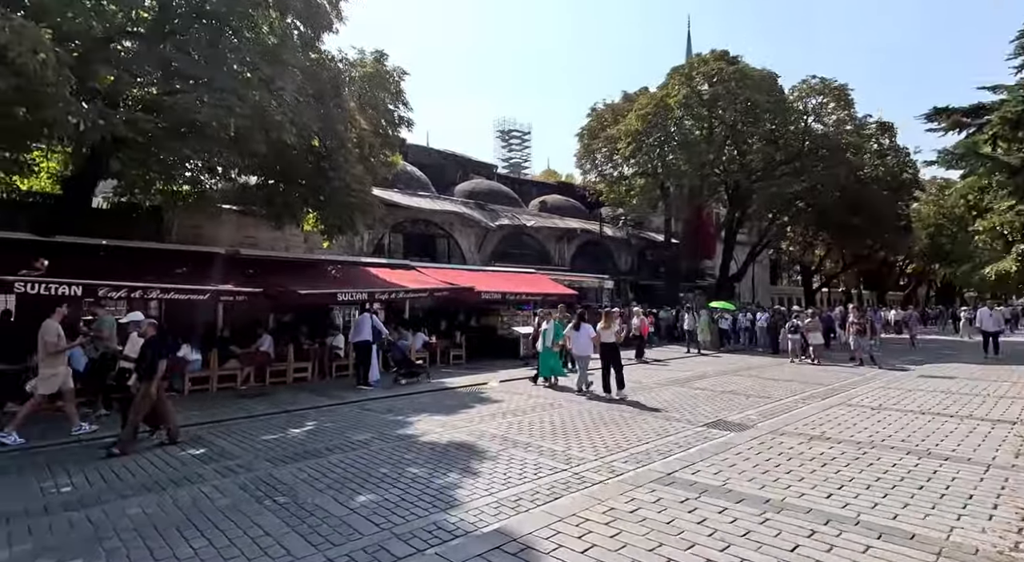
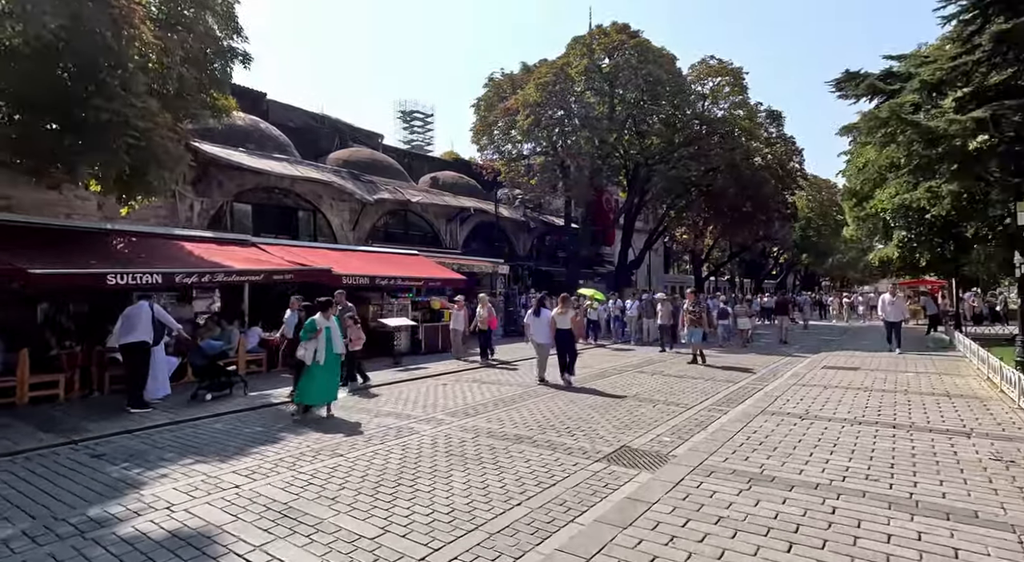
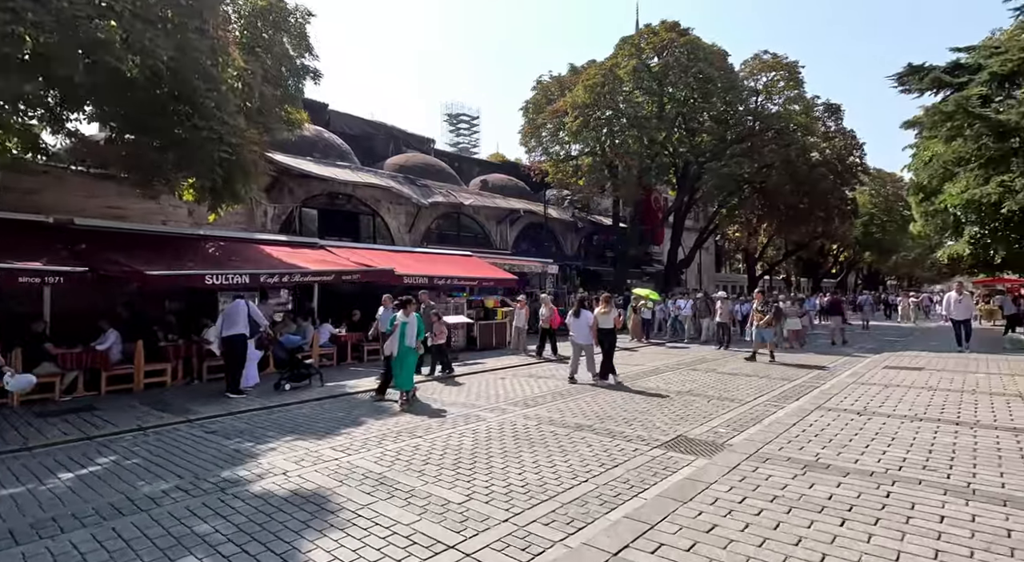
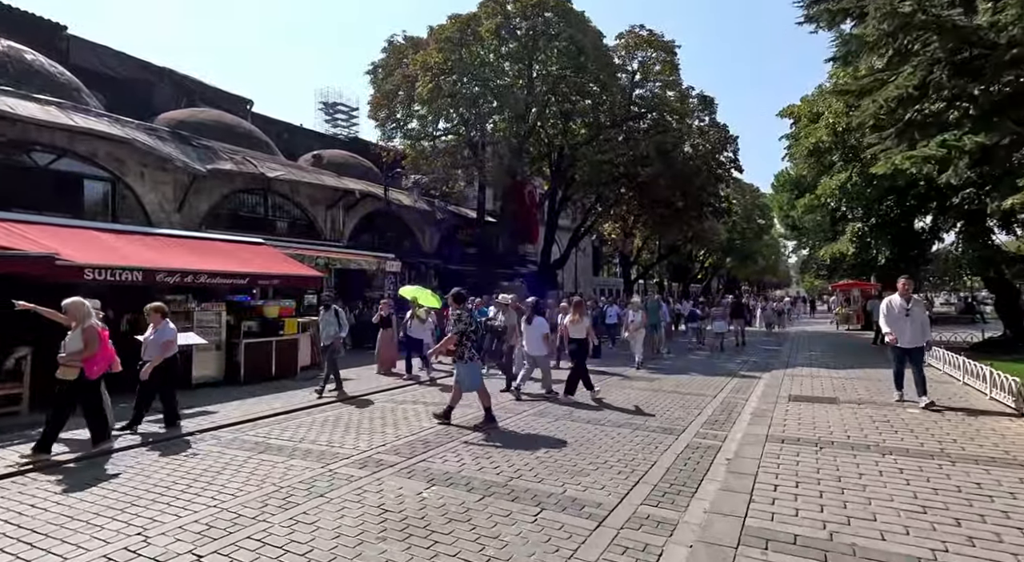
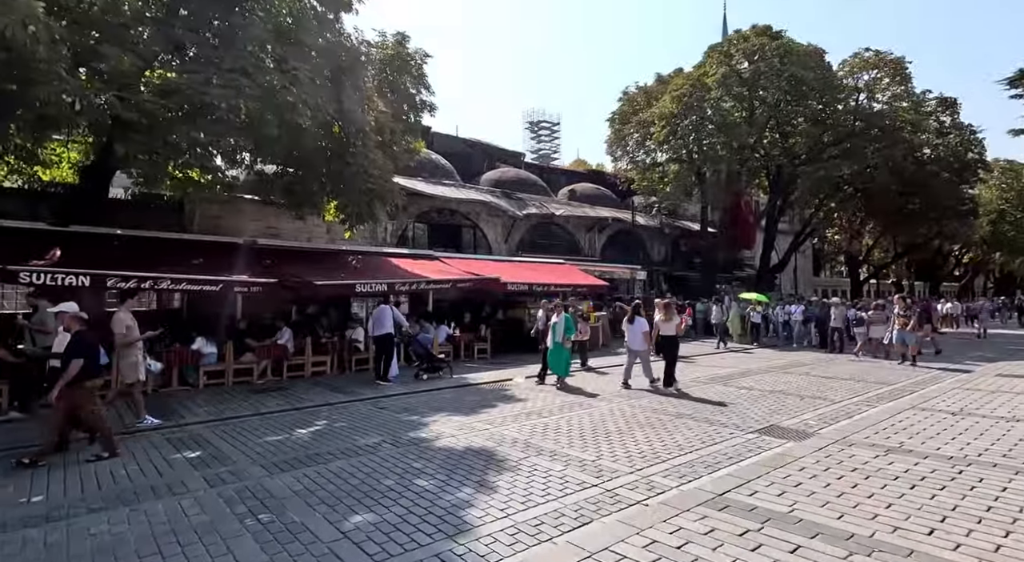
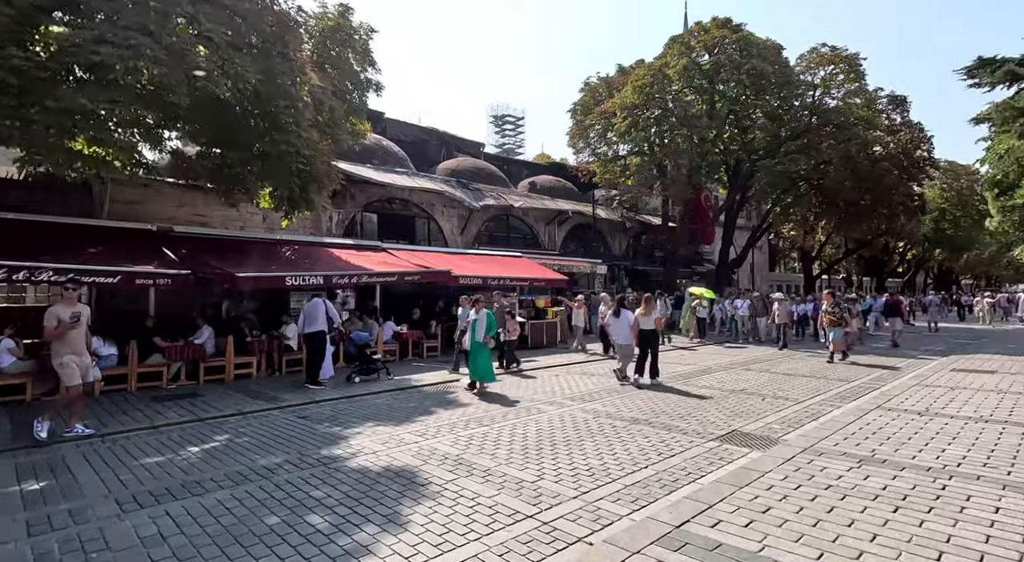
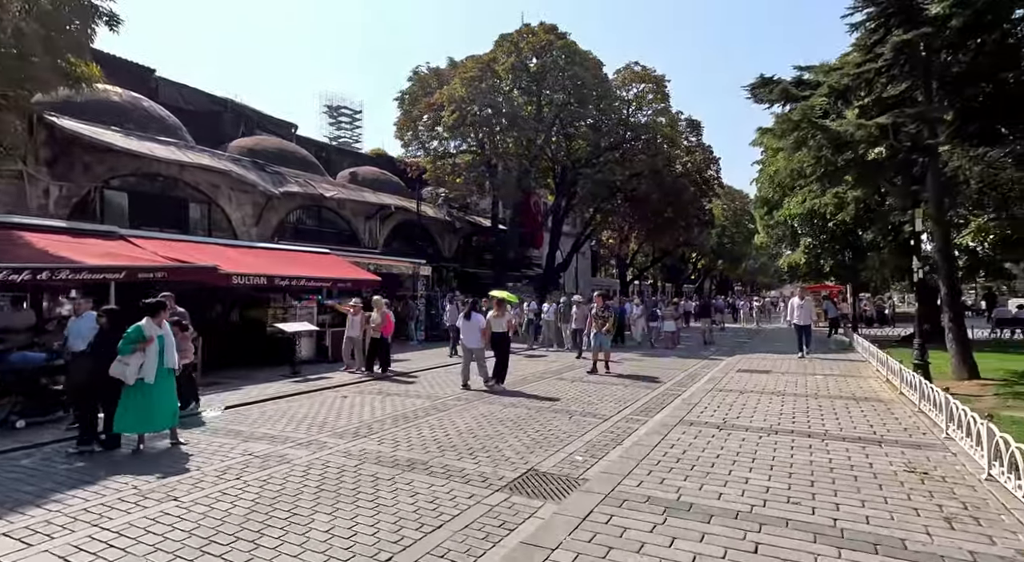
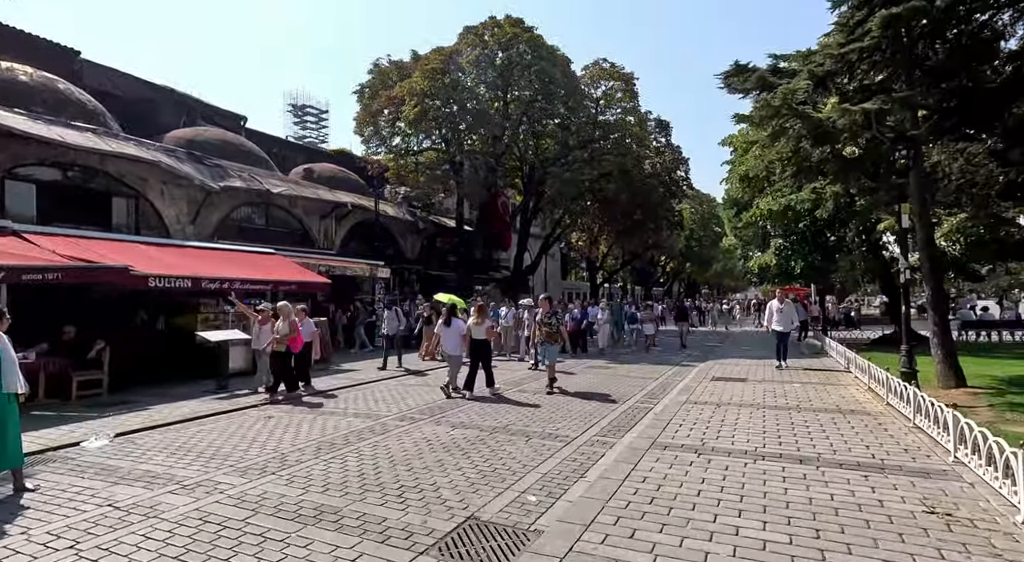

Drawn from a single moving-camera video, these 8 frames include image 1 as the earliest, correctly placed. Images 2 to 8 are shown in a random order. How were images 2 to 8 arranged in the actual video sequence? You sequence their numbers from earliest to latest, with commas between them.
5, 6, 3, 2, 7, 8, 4
